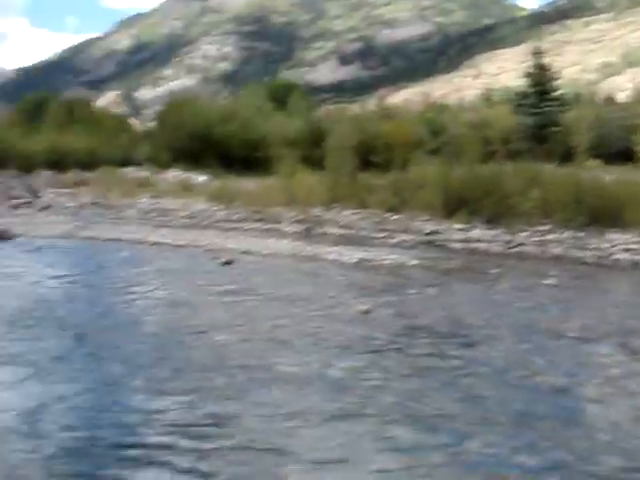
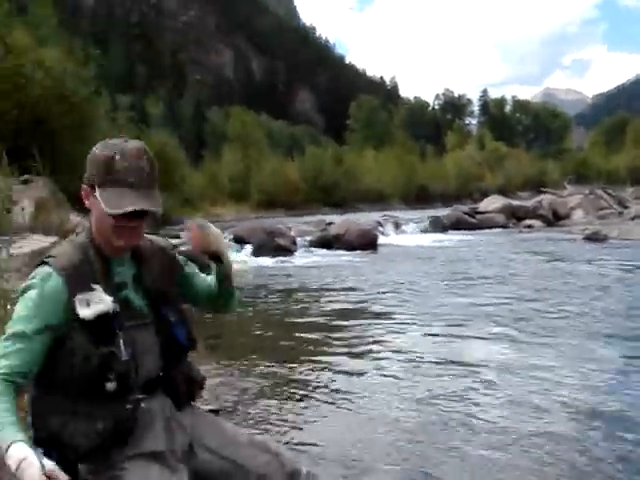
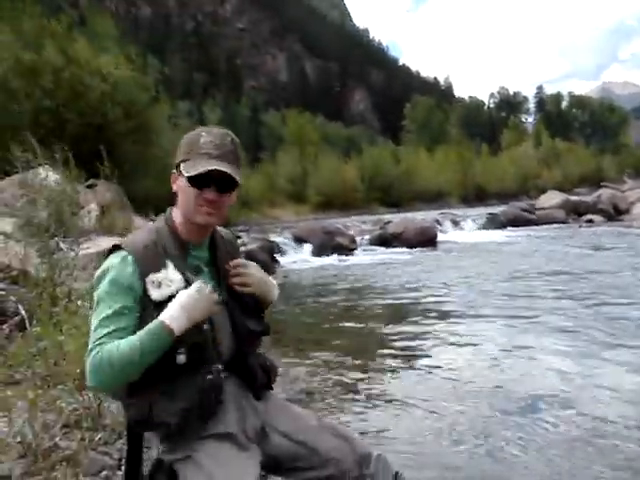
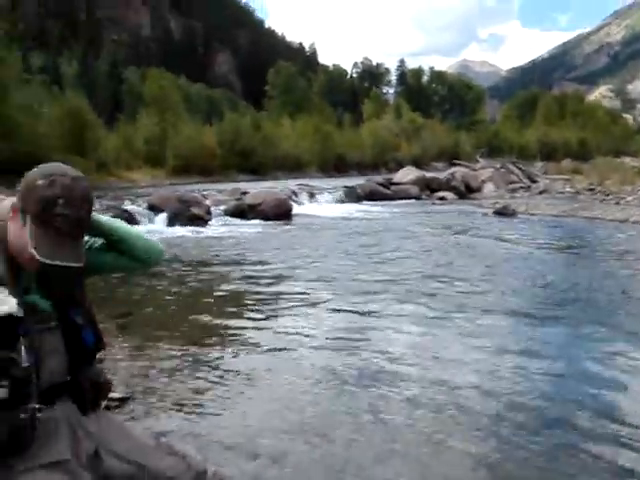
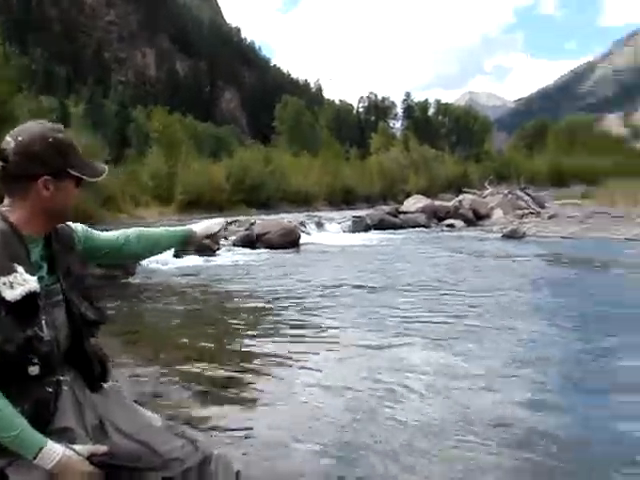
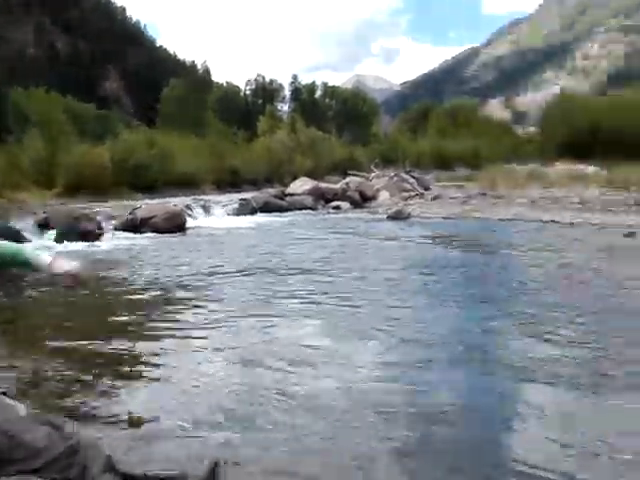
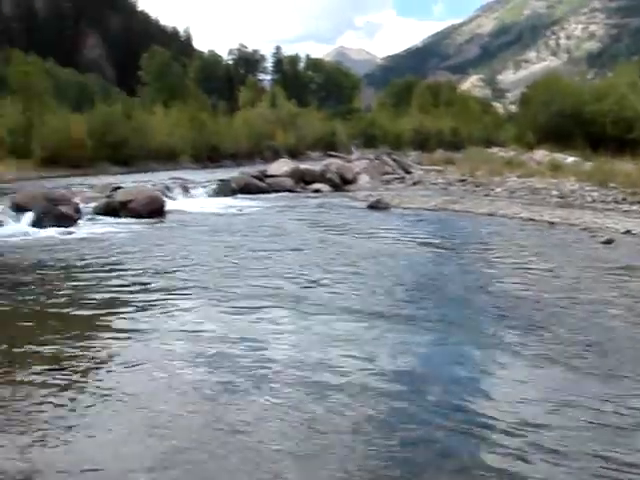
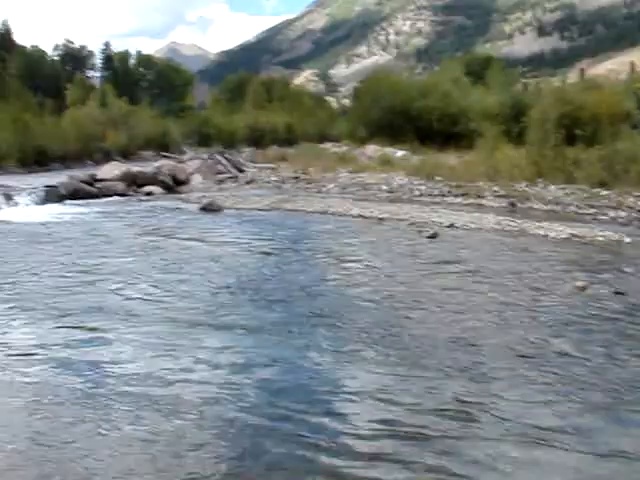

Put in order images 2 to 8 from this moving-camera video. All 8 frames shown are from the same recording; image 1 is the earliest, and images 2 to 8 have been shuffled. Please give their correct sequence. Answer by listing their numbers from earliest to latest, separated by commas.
8, 7, 4, 2, 3, 5, 6
